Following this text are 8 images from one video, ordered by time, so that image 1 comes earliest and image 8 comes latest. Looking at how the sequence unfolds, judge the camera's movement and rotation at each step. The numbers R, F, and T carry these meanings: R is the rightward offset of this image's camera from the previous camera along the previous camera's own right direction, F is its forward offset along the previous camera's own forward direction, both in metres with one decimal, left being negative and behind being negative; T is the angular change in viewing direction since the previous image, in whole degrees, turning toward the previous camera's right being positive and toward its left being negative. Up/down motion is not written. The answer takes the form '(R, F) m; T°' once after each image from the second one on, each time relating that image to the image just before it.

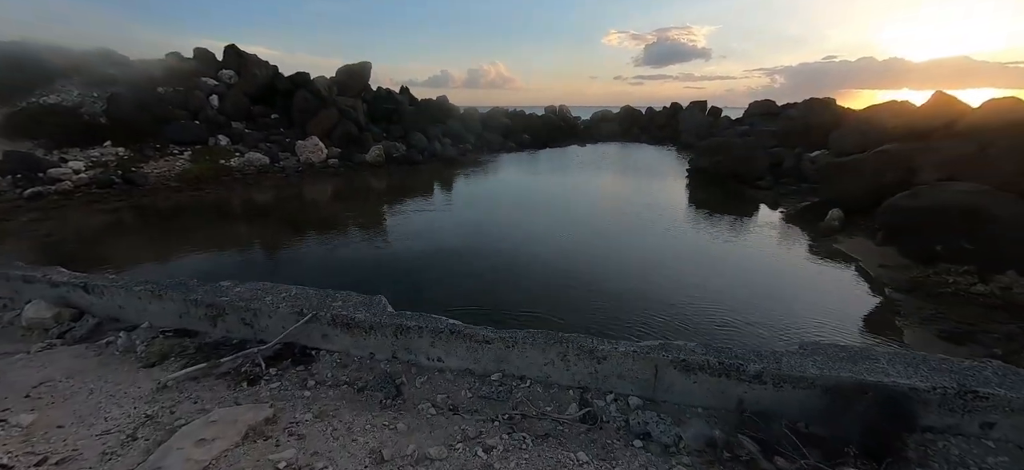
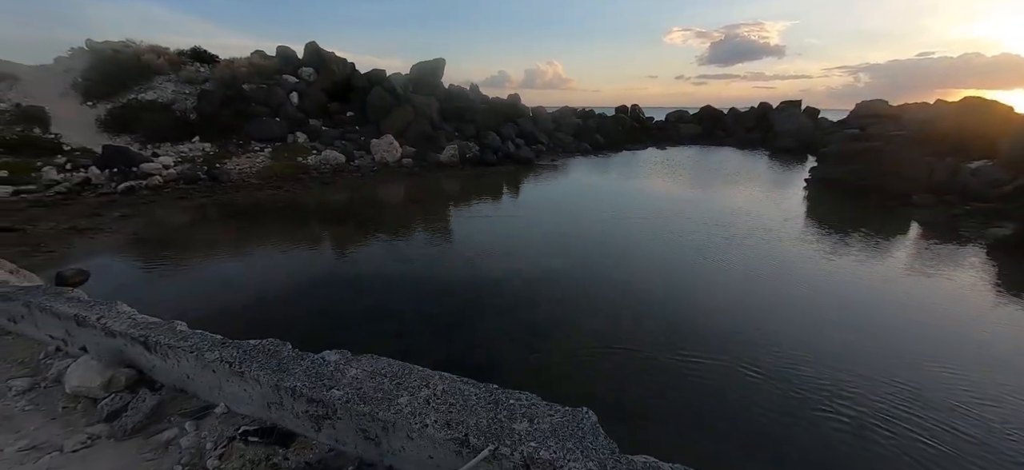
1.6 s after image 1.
(-1.7, +1.9) m; -7°
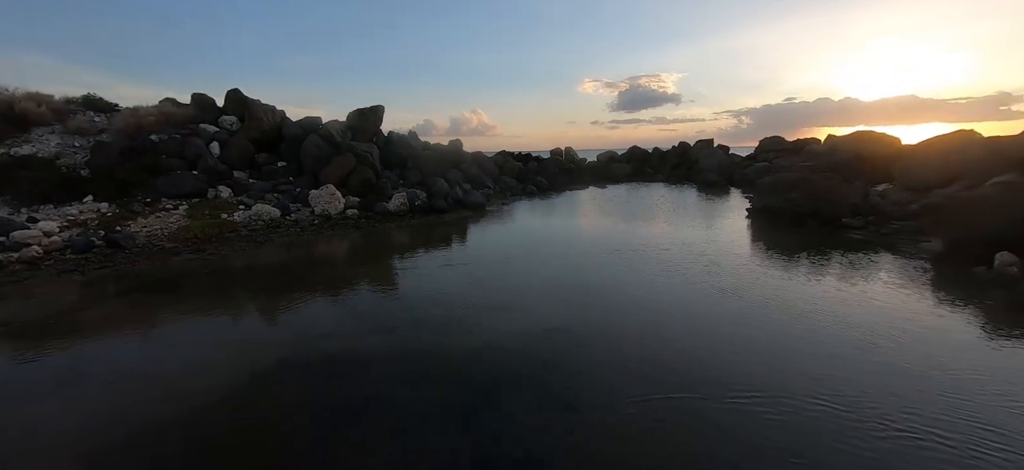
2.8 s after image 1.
(-1.2, +1.1) m; +9°
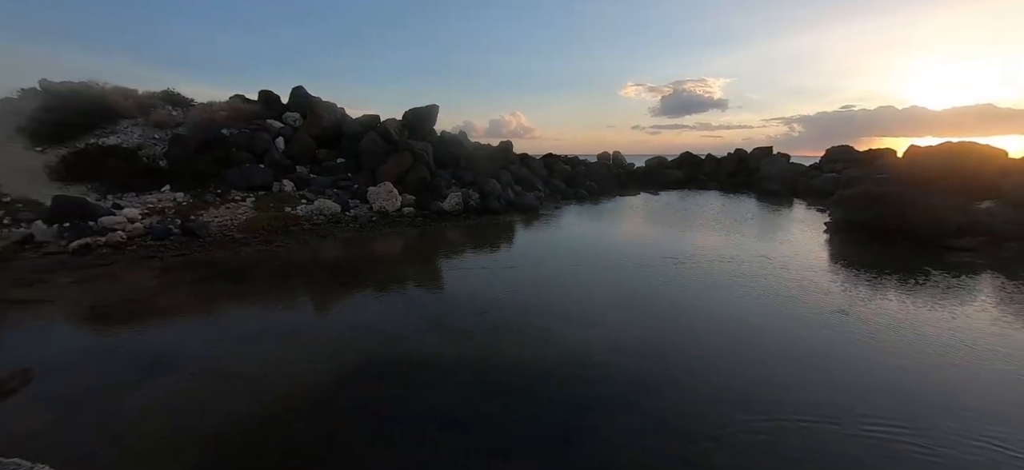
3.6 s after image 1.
(-1.1, +0.5) m; -5°
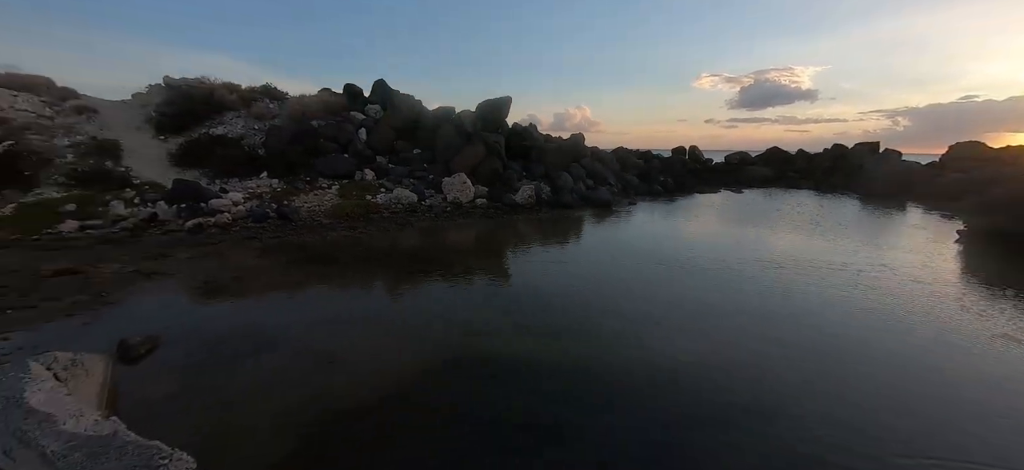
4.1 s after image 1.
(-0.6, +0.4) m; -8°
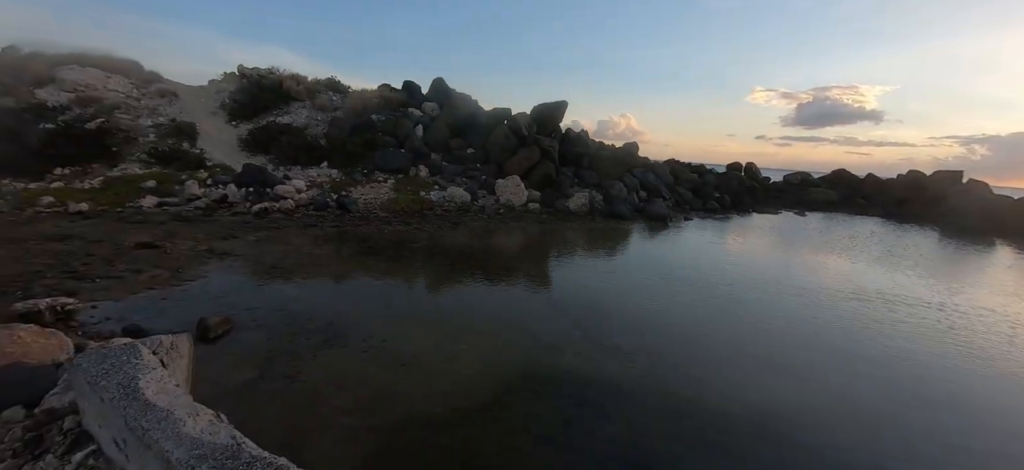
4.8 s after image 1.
(-0.8, +0.4) m; -5°
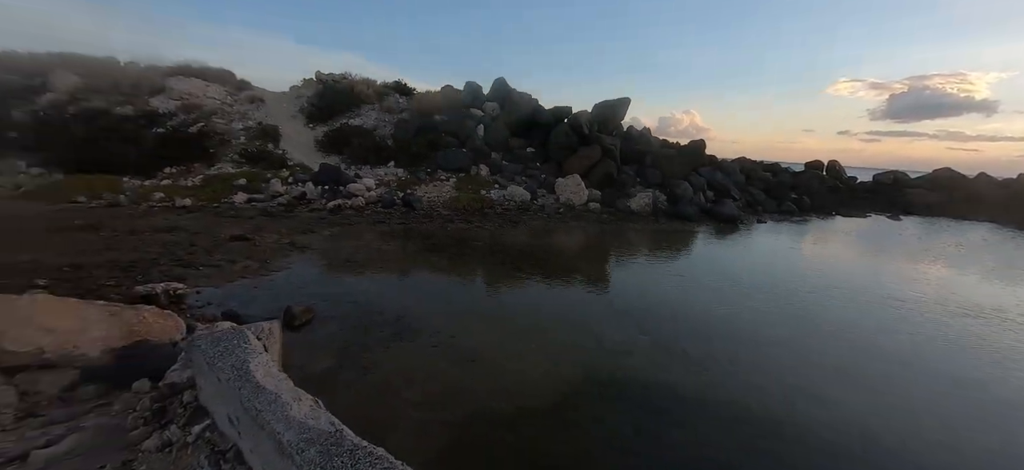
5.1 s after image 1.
(-0.2, 0.0) m; -7°
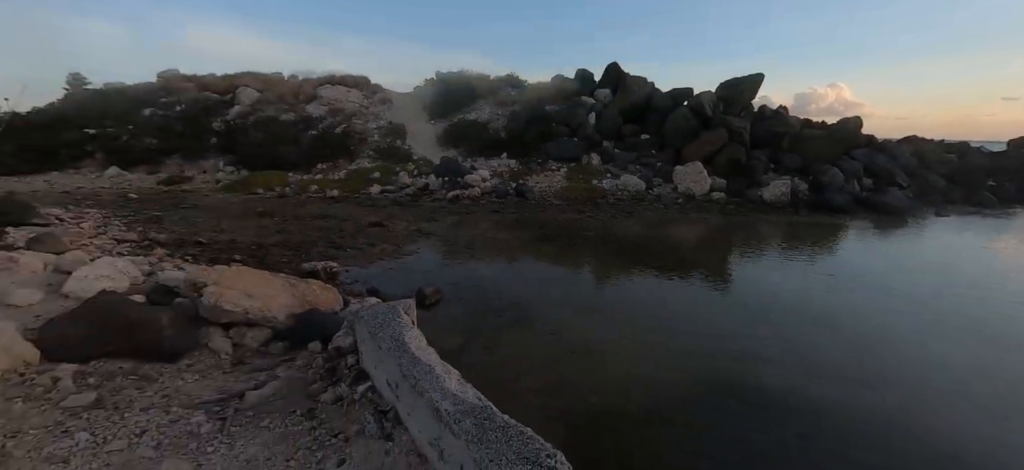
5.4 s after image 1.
(-0.3, 0.0) m; -14°
